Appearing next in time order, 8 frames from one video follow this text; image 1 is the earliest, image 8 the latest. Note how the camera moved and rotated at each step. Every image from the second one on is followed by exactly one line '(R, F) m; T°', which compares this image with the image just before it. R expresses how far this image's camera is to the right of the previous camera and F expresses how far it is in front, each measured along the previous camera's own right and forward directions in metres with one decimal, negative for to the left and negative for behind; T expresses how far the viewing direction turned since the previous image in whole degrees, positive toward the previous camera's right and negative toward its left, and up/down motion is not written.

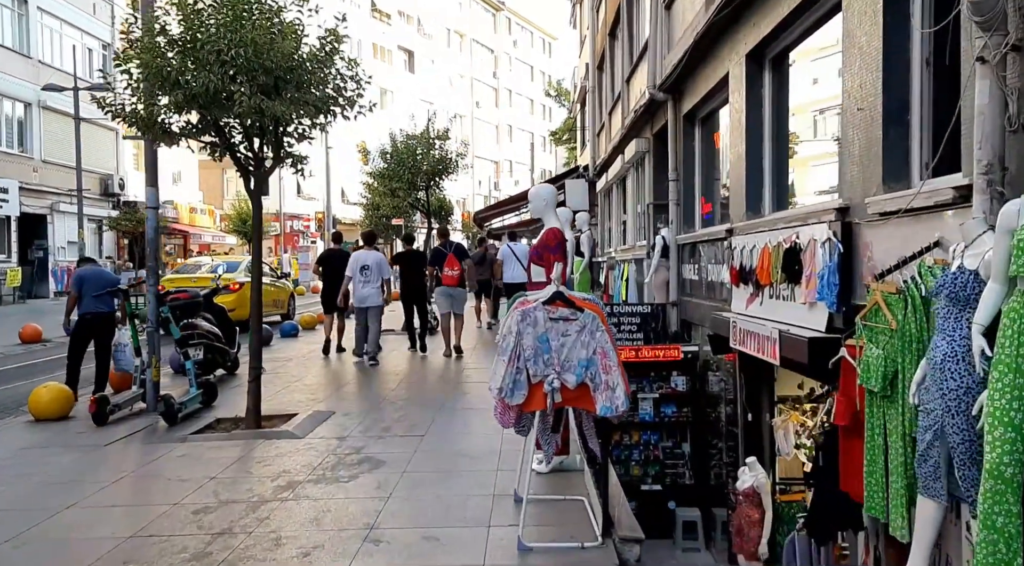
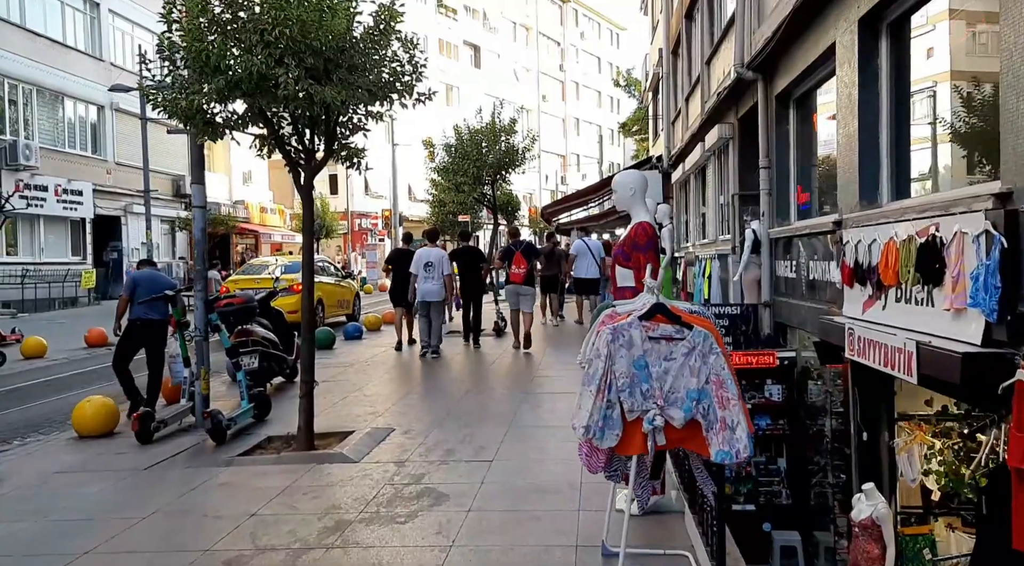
(-0.1, +0.8) m; -5°
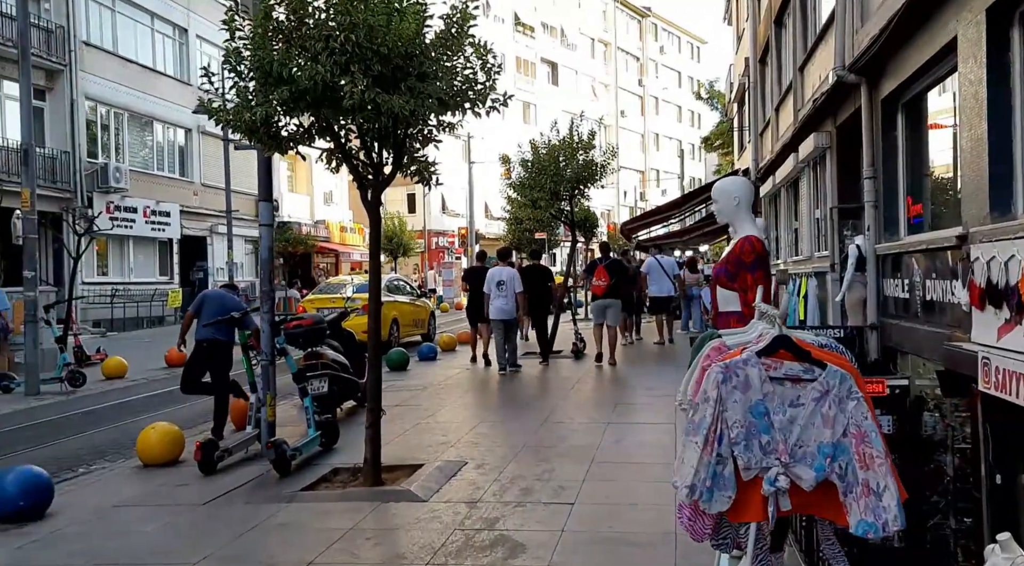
(0.0, +0.5) m; -5°
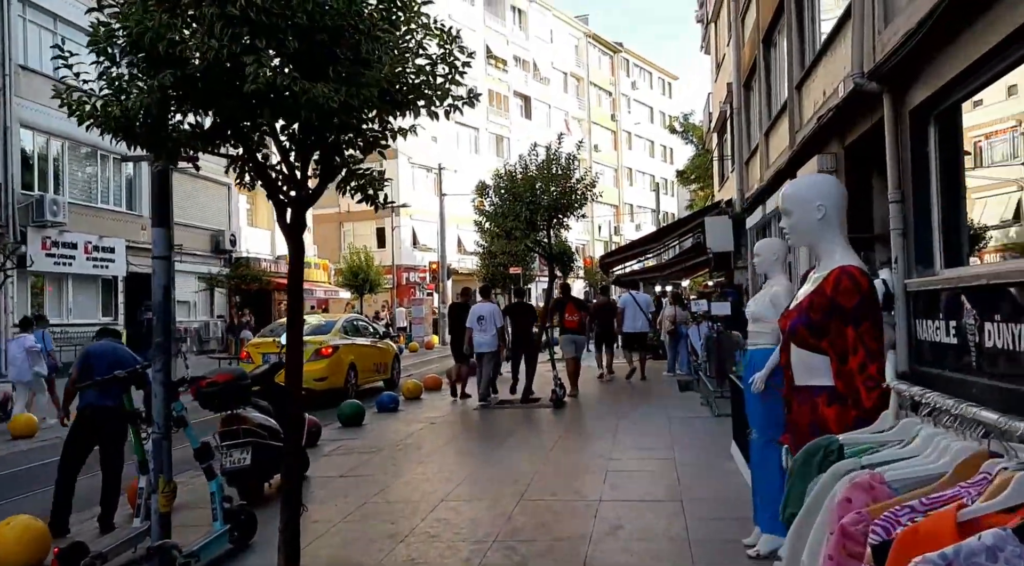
(0.0, +1.5) m; +2°
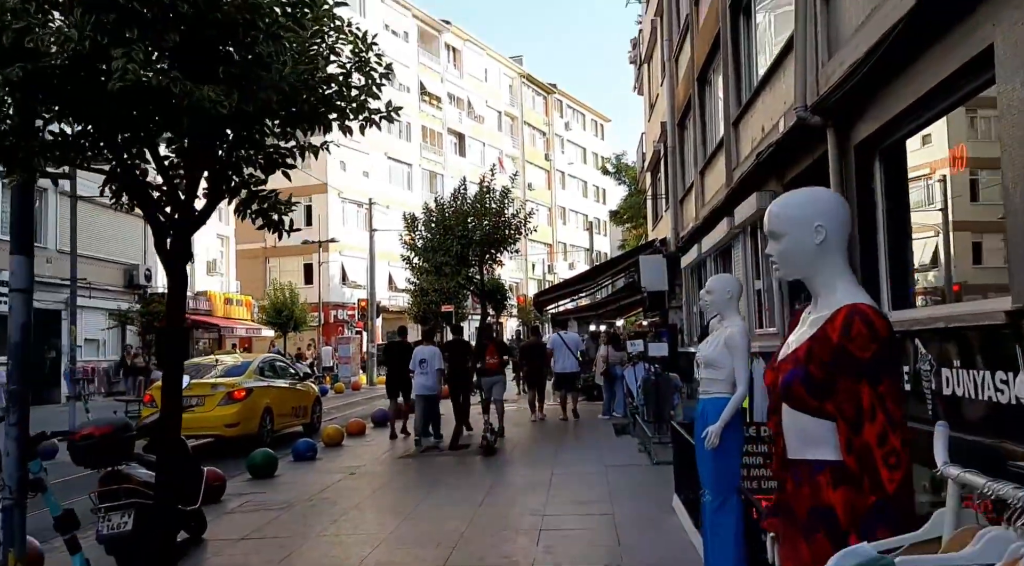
(+0.1, +0.6) m; +5°
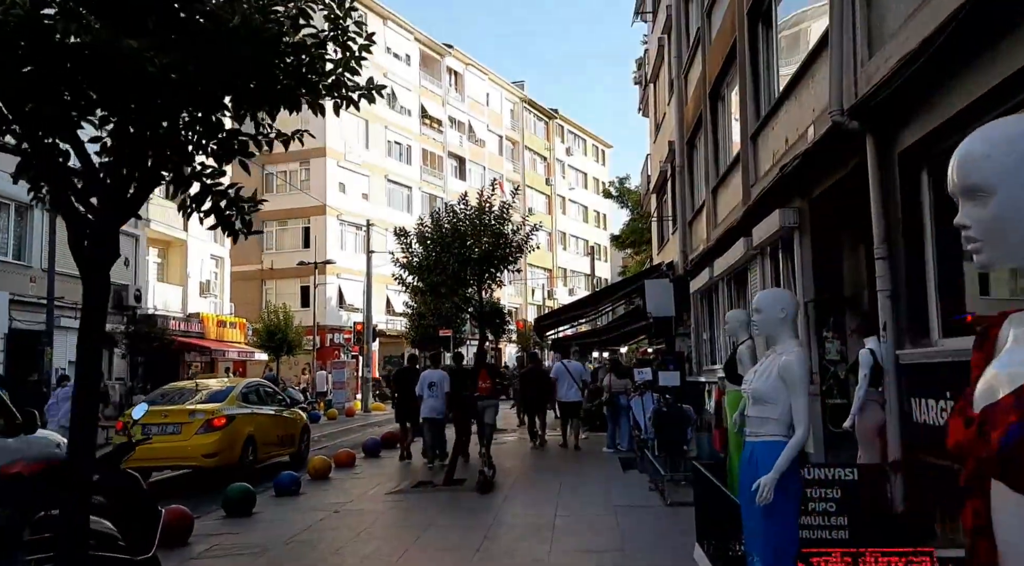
(0.0, +0.8) m; 0°
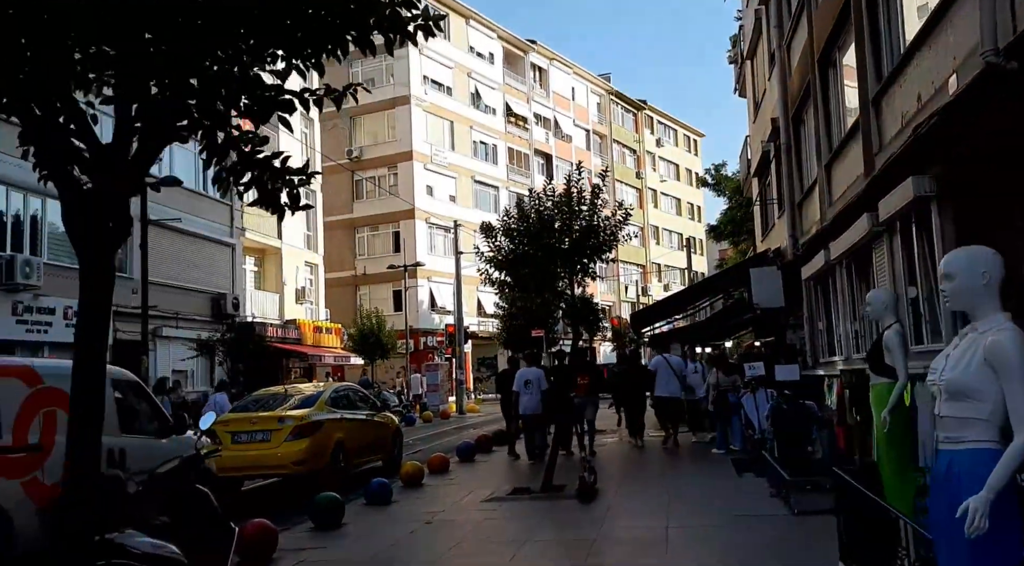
(-0.1, +0.8) m; -6°
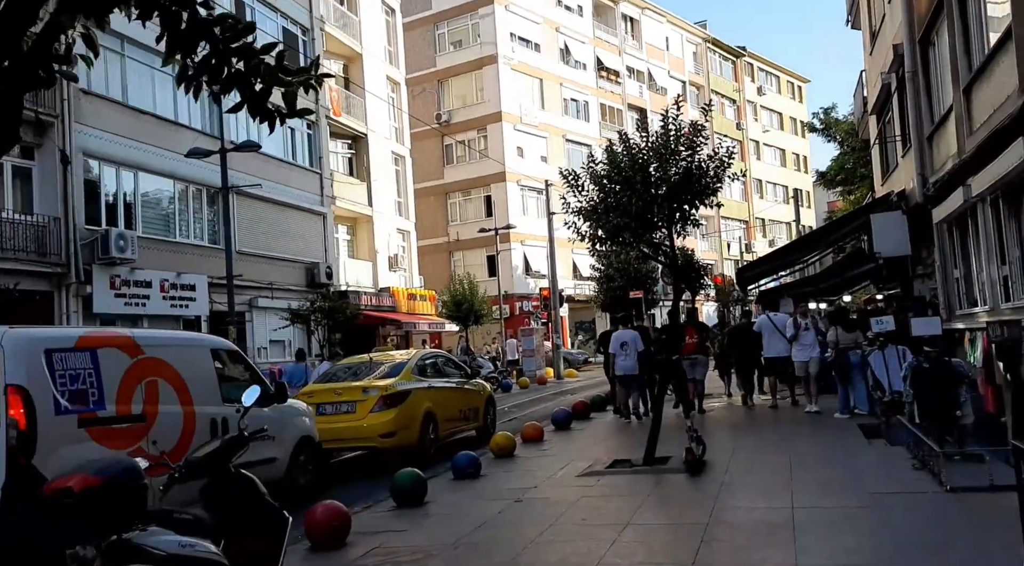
(+0.1, +1.0) m; -7°
